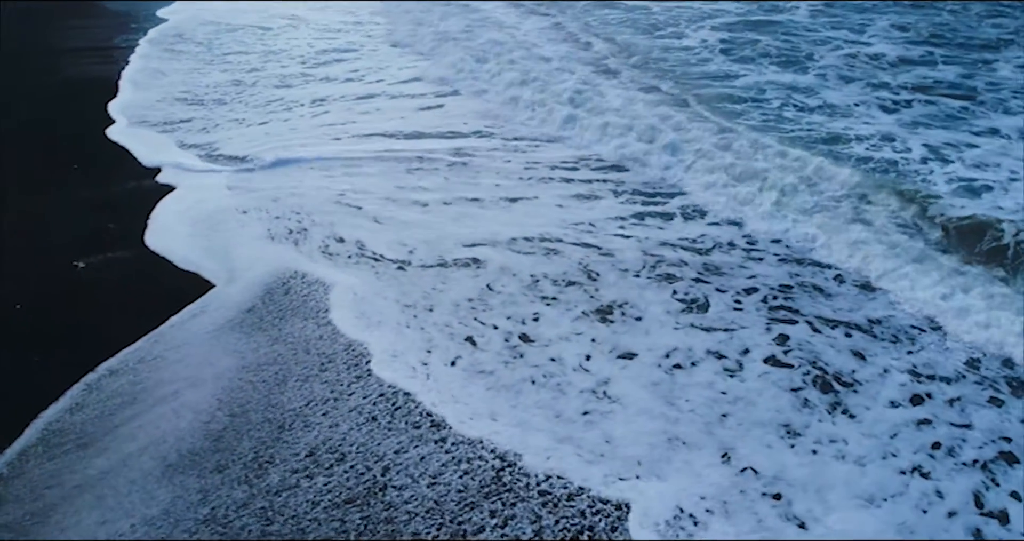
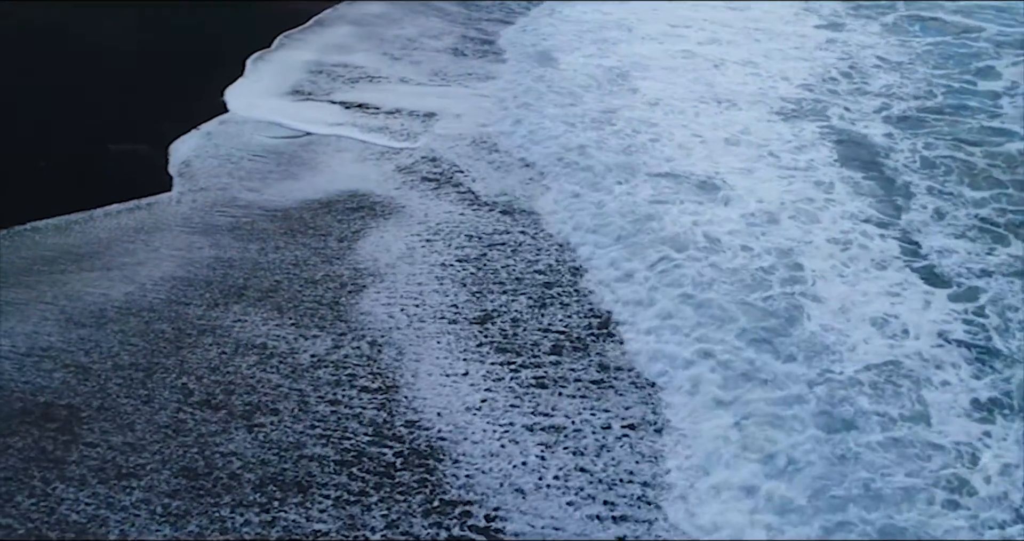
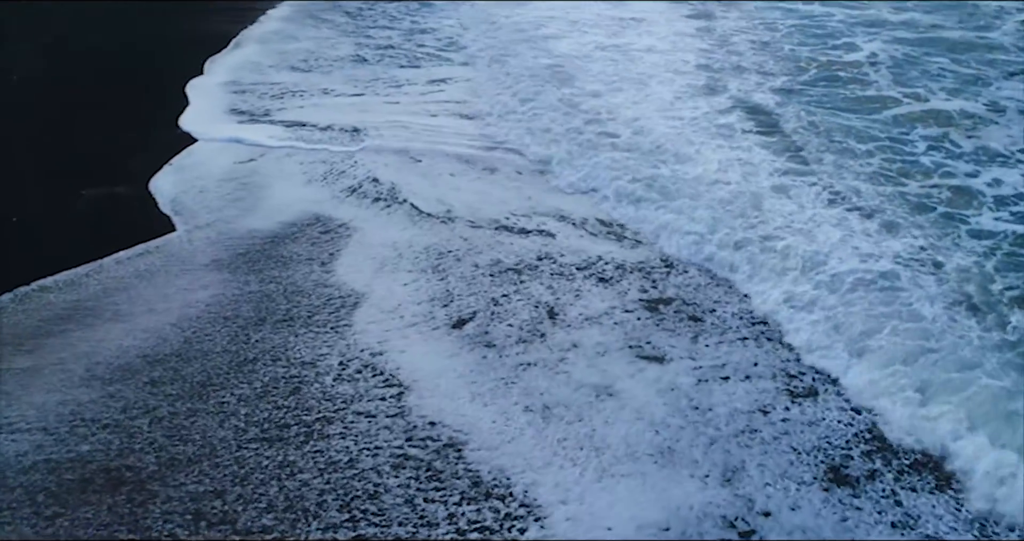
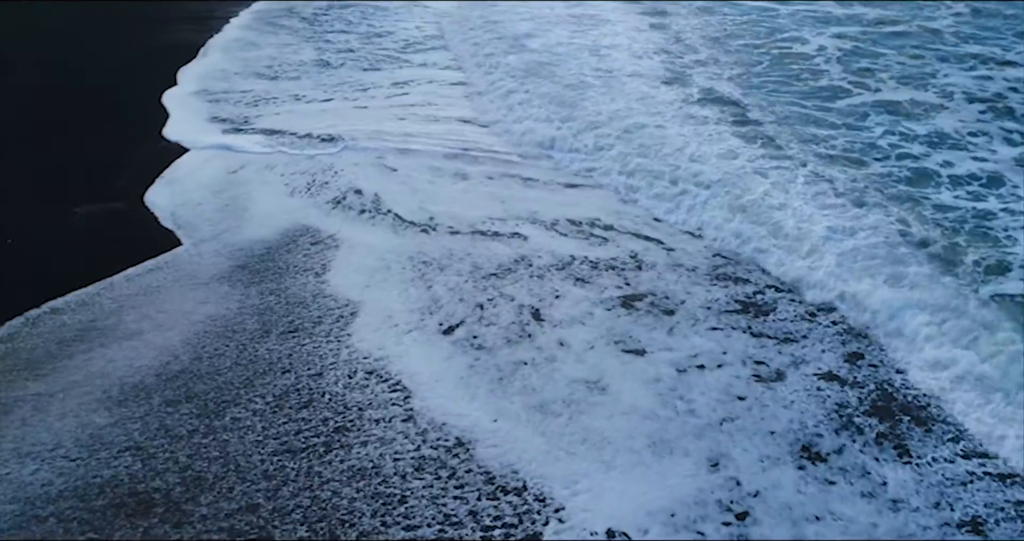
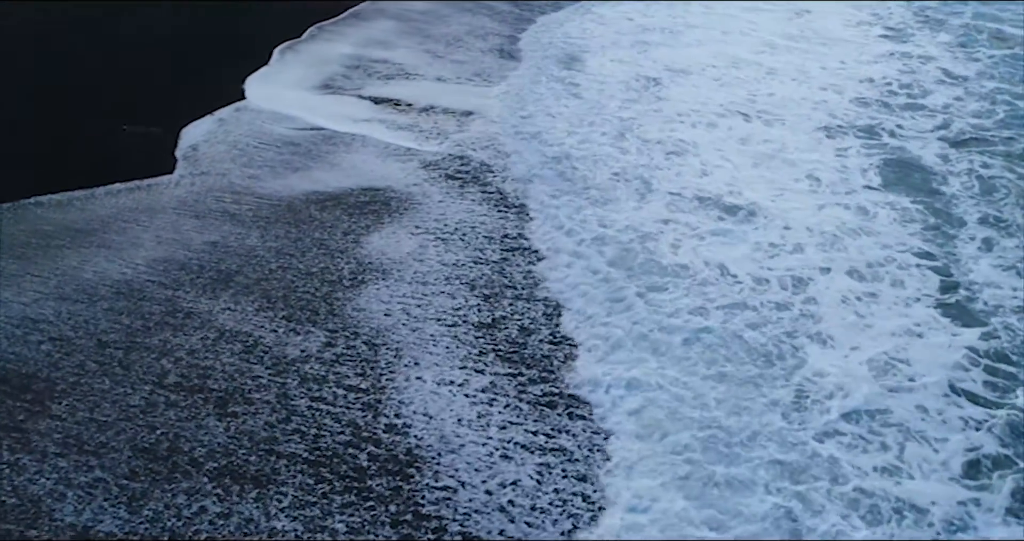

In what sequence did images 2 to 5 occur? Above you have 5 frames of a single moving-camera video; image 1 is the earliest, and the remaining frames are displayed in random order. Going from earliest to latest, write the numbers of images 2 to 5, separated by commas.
4, 3, 2, 5
